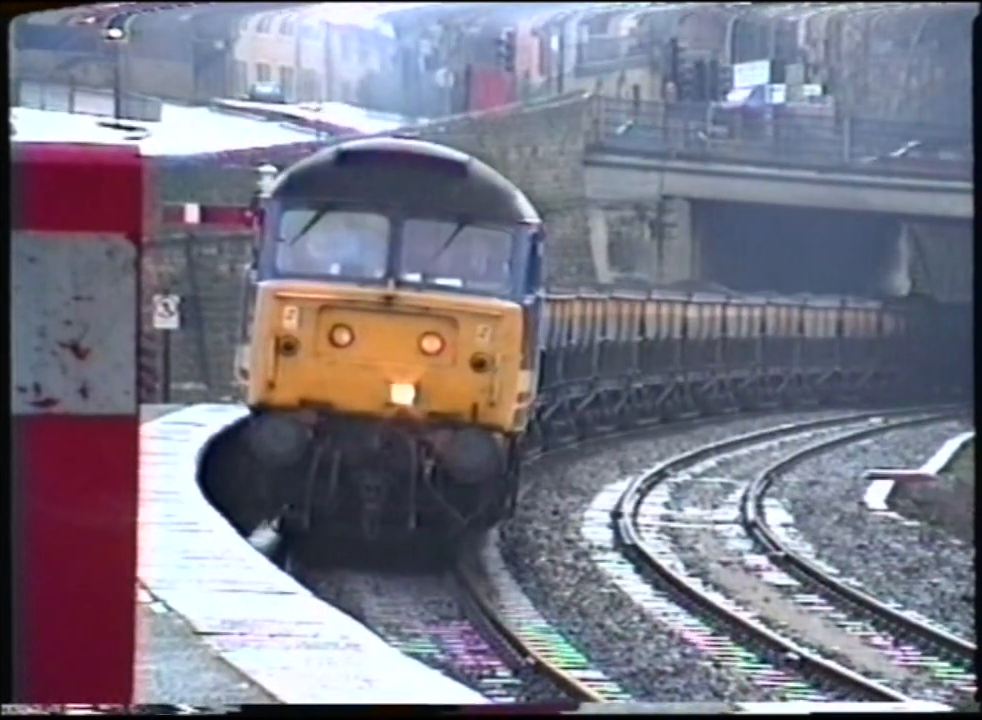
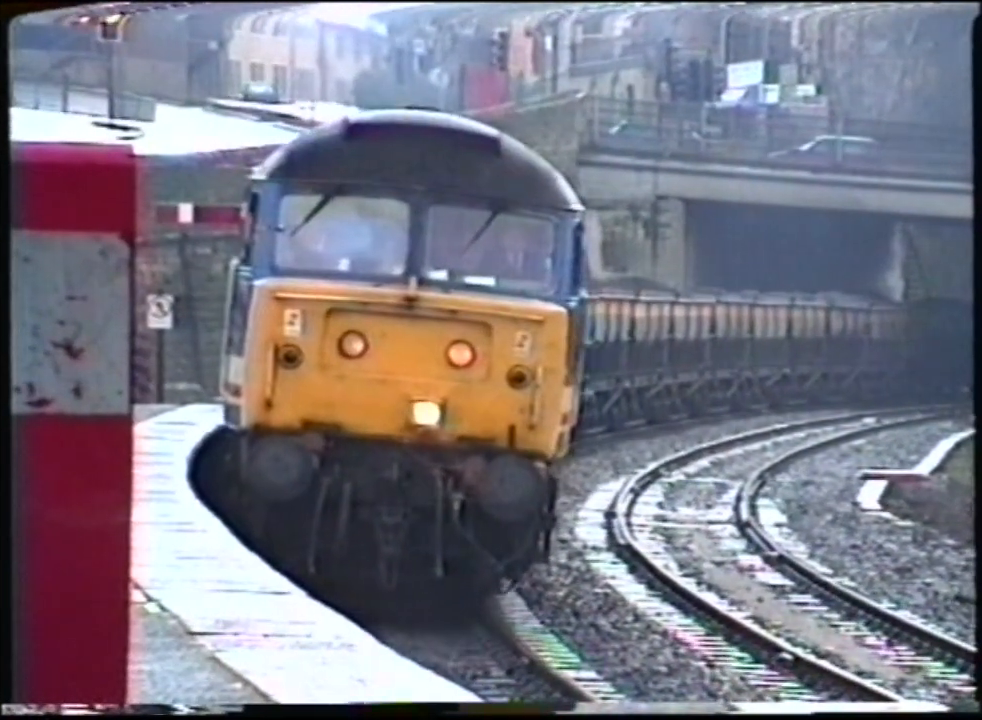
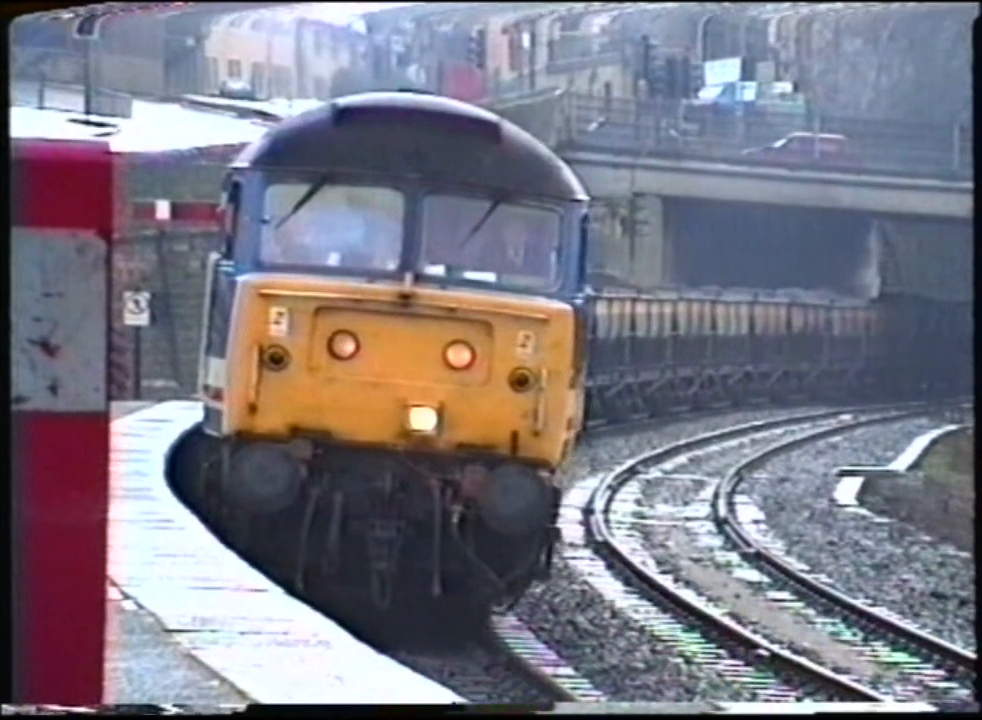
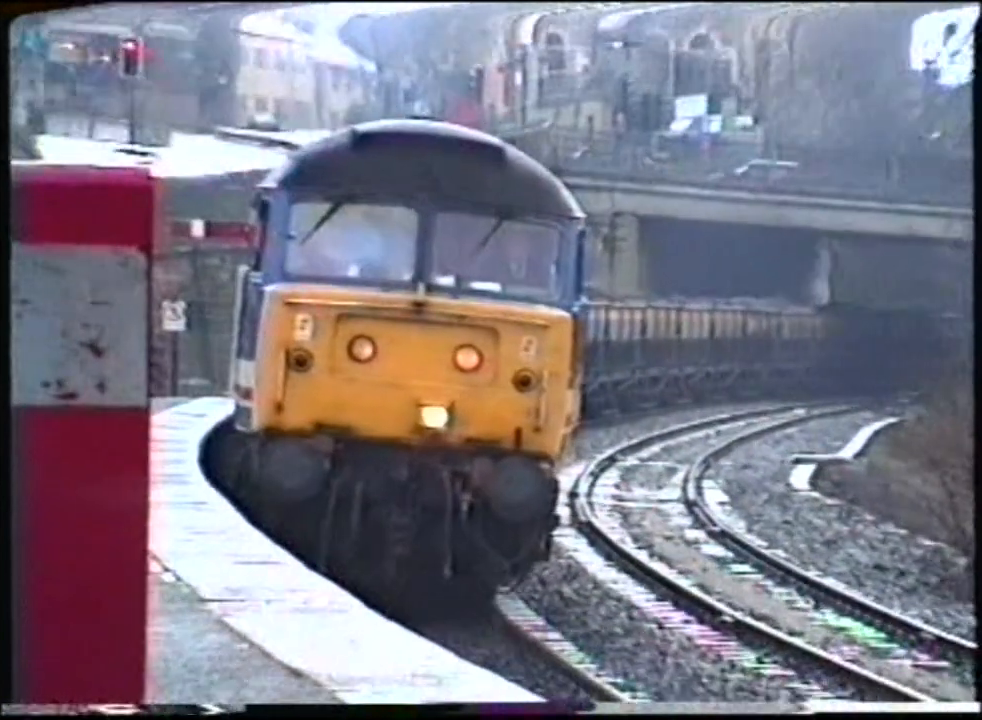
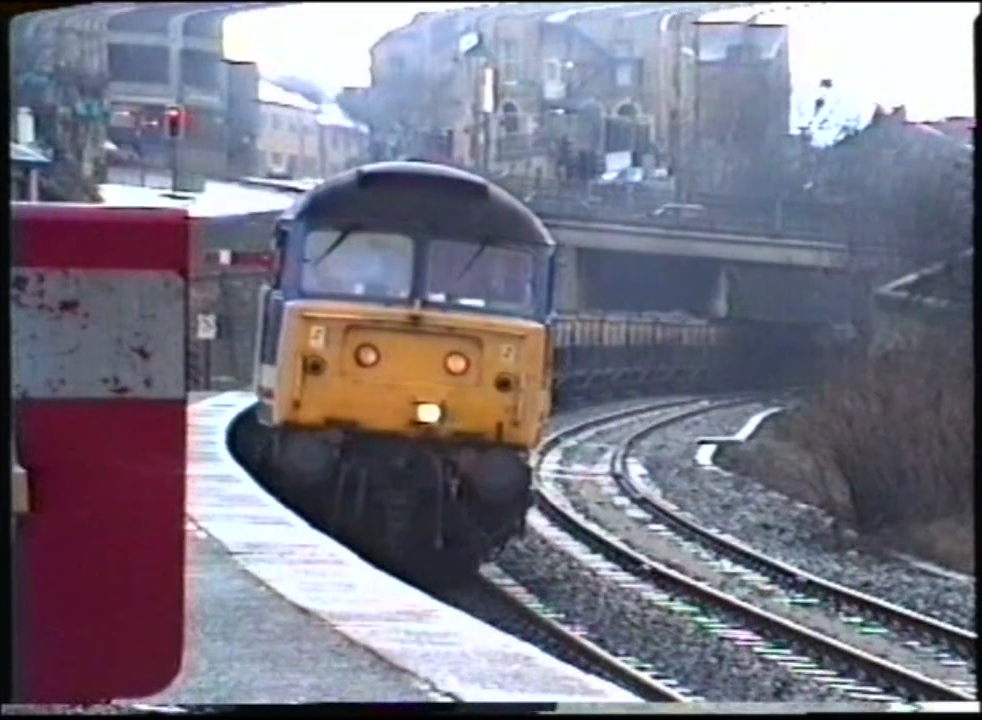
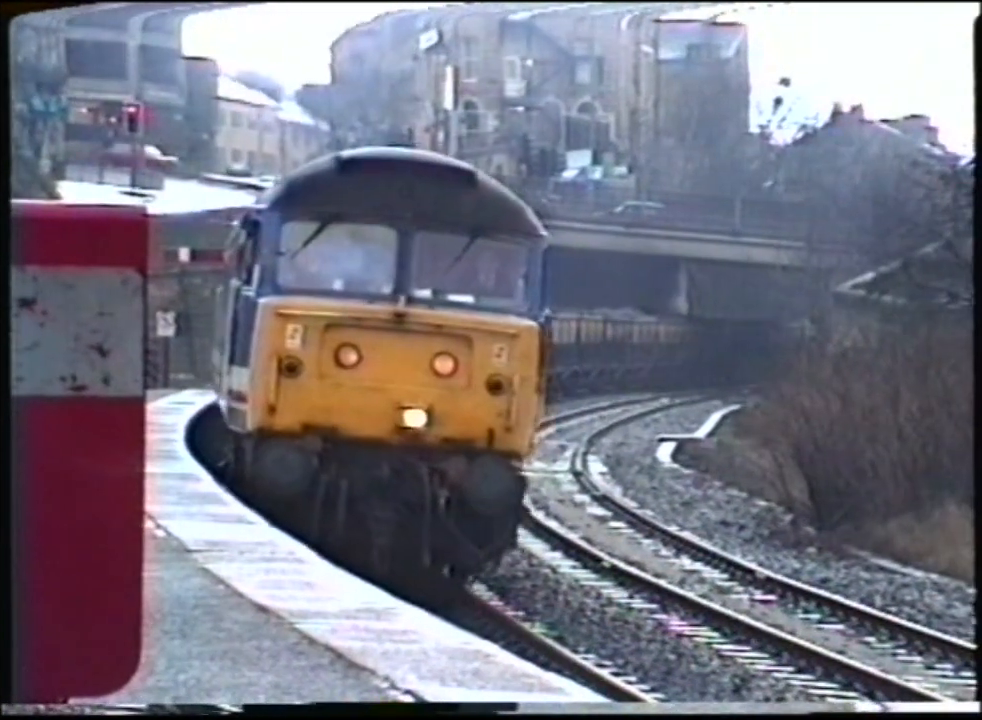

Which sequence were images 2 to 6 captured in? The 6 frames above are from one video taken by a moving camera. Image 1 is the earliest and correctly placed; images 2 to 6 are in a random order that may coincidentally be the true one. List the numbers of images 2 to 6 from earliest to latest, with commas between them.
2, 3, 4, 5, 6
